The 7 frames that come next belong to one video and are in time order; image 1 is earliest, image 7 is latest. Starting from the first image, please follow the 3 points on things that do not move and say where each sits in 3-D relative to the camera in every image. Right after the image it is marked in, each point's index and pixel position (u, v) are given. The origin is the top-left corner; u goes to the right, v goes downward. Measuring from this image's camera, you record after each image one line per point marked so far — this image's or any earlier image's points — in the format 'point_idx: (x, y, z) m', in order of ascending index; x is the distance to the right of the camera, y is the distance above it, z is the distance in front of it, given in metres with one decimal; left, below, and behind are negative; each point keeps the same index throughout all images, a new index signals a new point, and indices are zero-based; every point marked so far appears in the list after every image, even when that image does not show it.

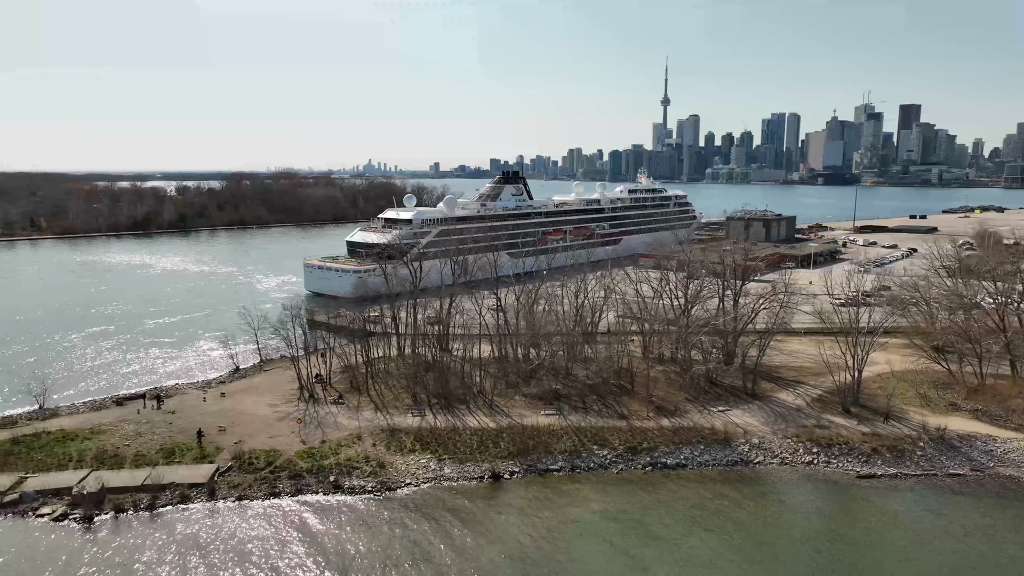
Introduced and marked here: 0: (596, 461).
0: (+2.1, -4.3, +17.8) m
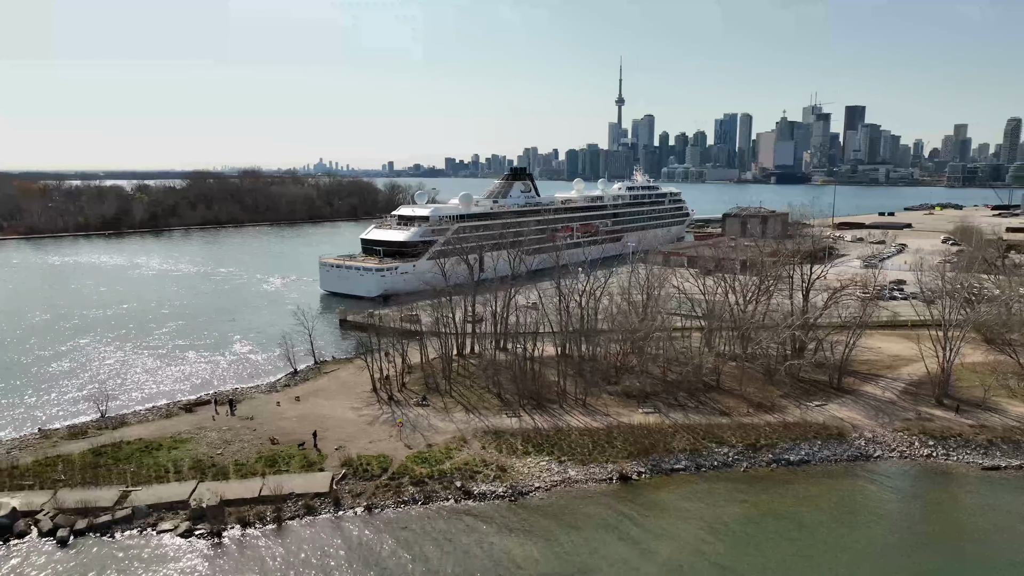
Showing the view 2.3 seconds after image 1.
0: (+5.0, -4.2, +17.4) m
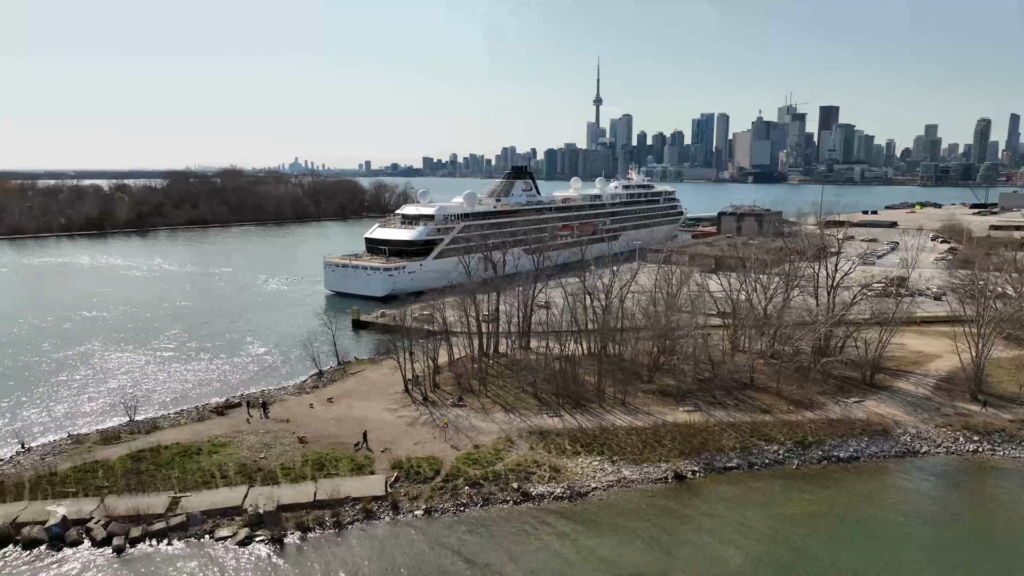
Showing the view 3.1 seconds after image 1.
0: (+6.3, -4.1, +17.4) m
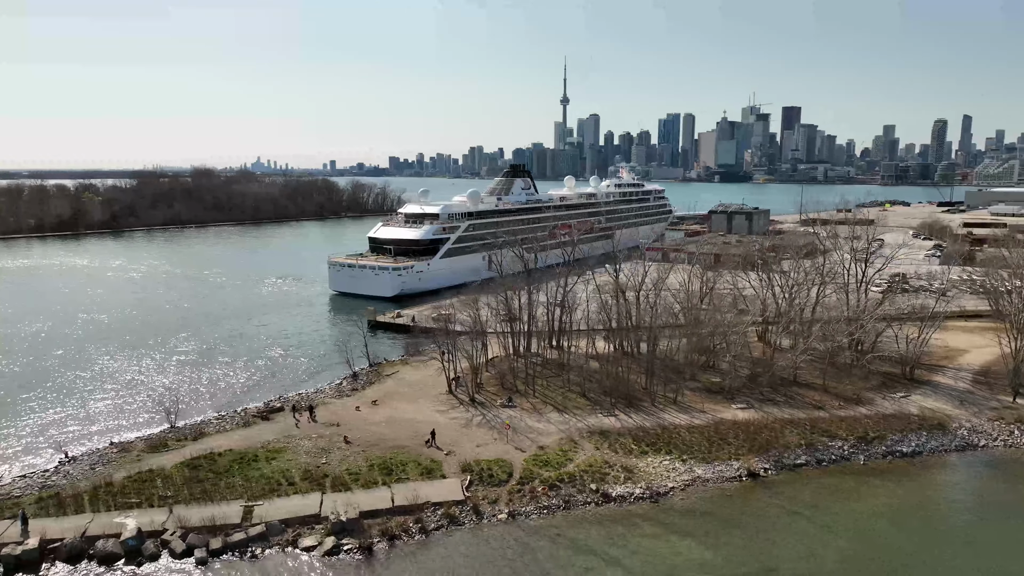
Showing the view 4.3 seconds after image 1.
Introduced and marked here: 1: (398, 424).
0: (+7.9, -4.0, +17.4) m
1: (-3.1, -3.7, +19.2) m
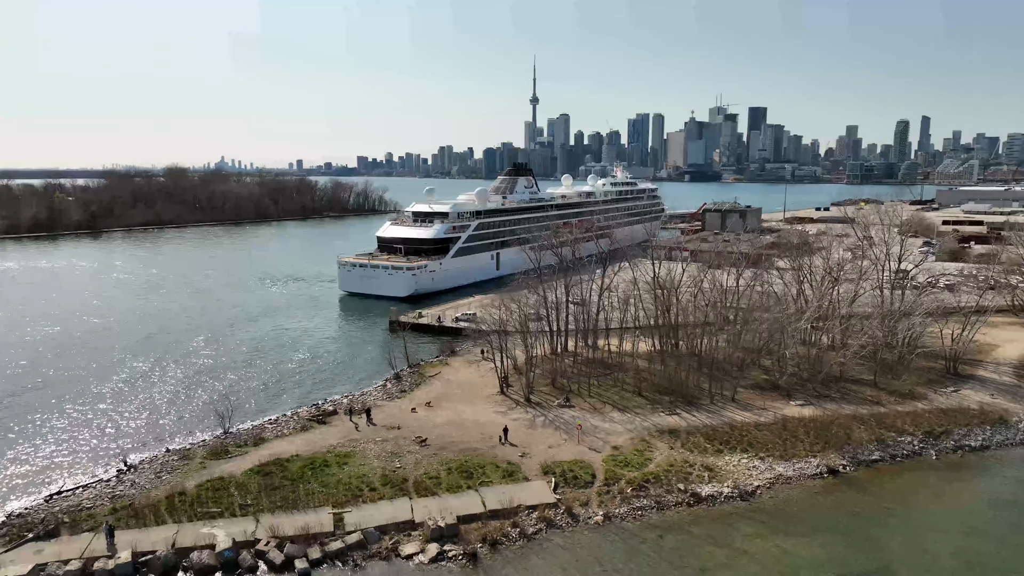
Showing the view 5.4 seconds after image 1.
0: (+9.6, -3.9, +17.4) m
1: (-1.4, -3.6, +18.8) m
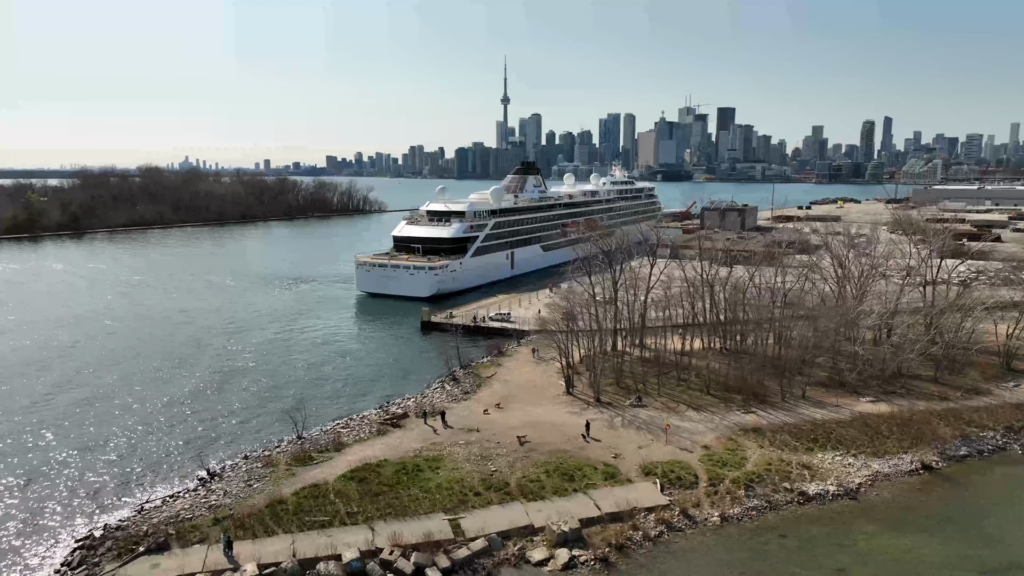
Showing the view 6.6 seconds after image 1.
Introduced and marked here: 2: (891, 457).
0: (+11.7, -3.8, +17.5) m
1: (+0.7, -3.6, +18.5) m
2: (+8.7, -3.9, +16.6) m
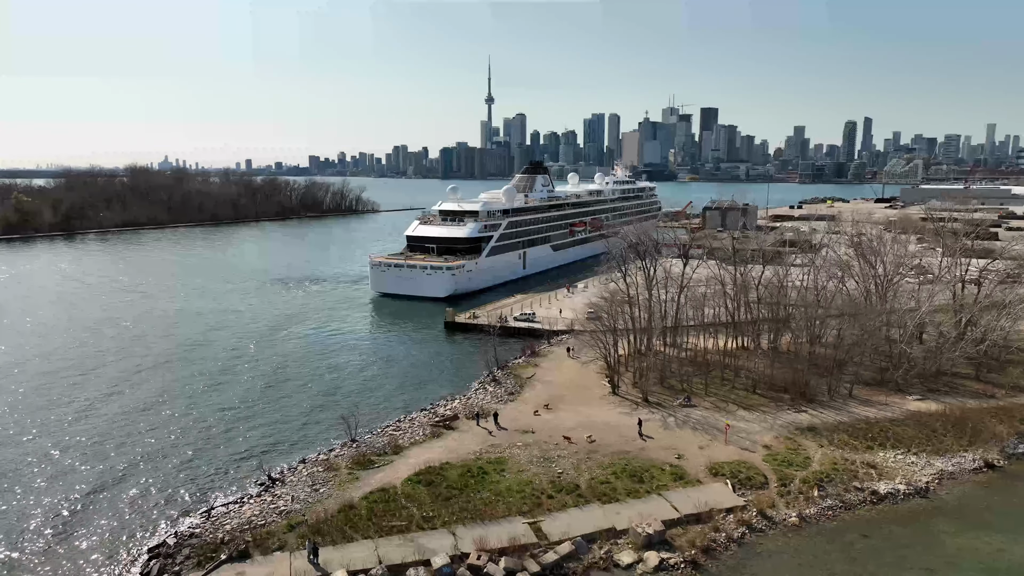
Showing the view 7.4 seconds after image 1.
0: (+13.1, -3.7, +17.6) m
1: (+2.1, -3.6, +18.3) m
2: (+10.1, -3.9, +16.6) m
